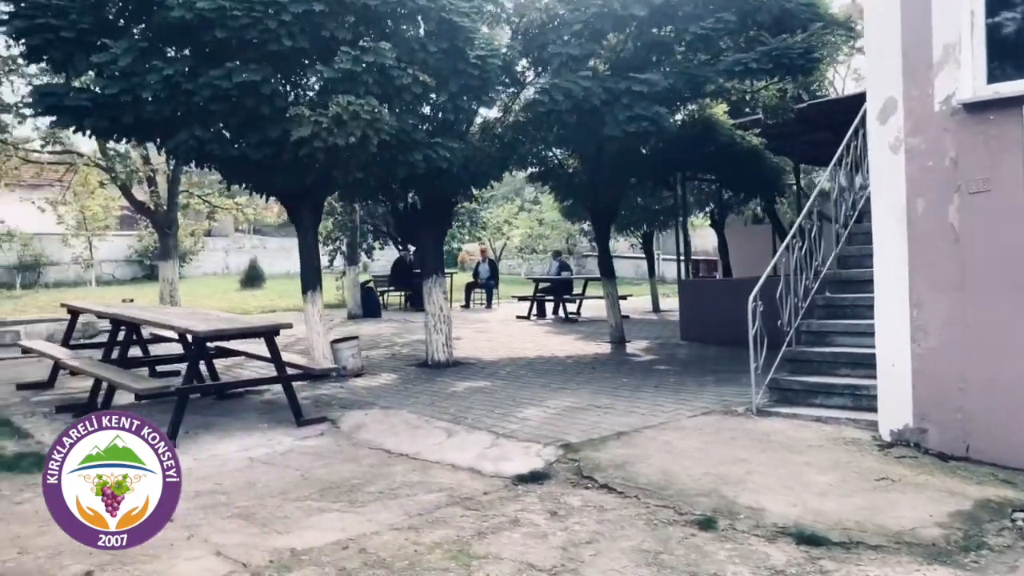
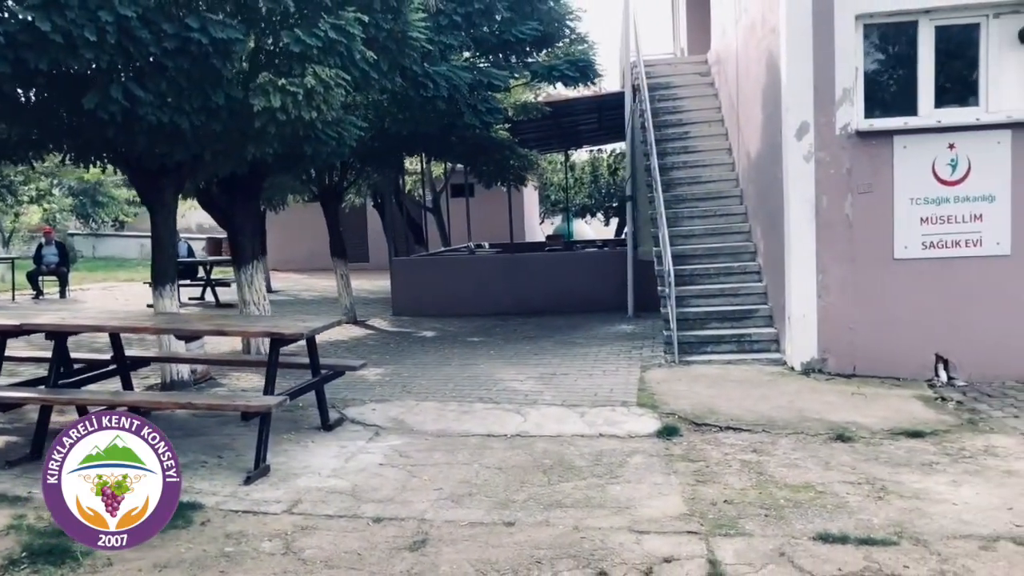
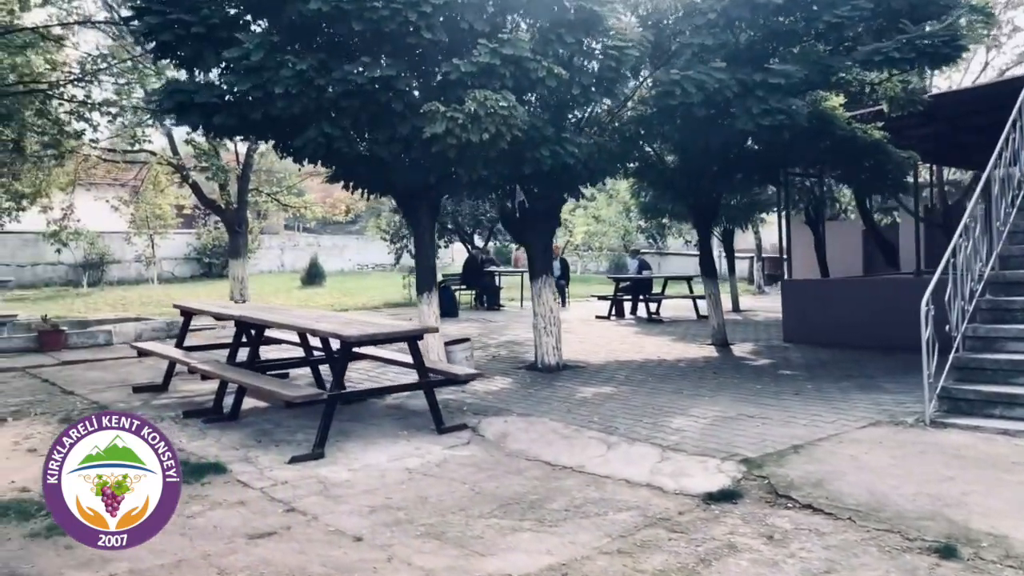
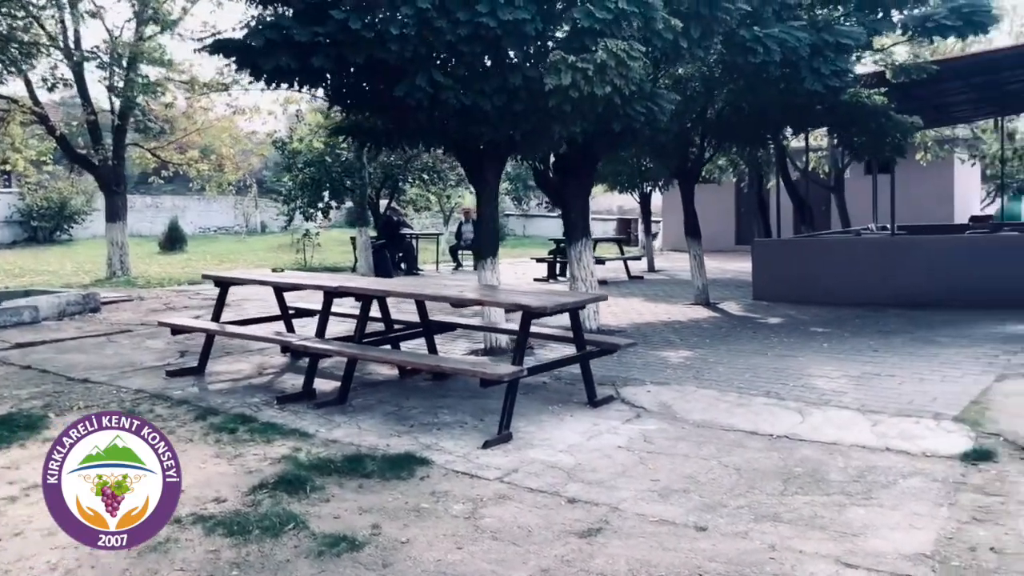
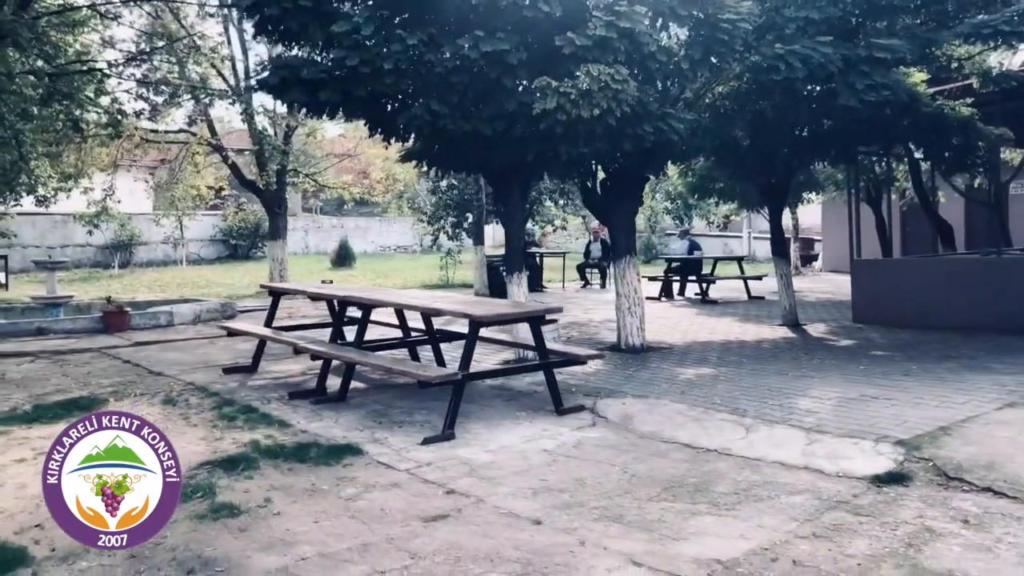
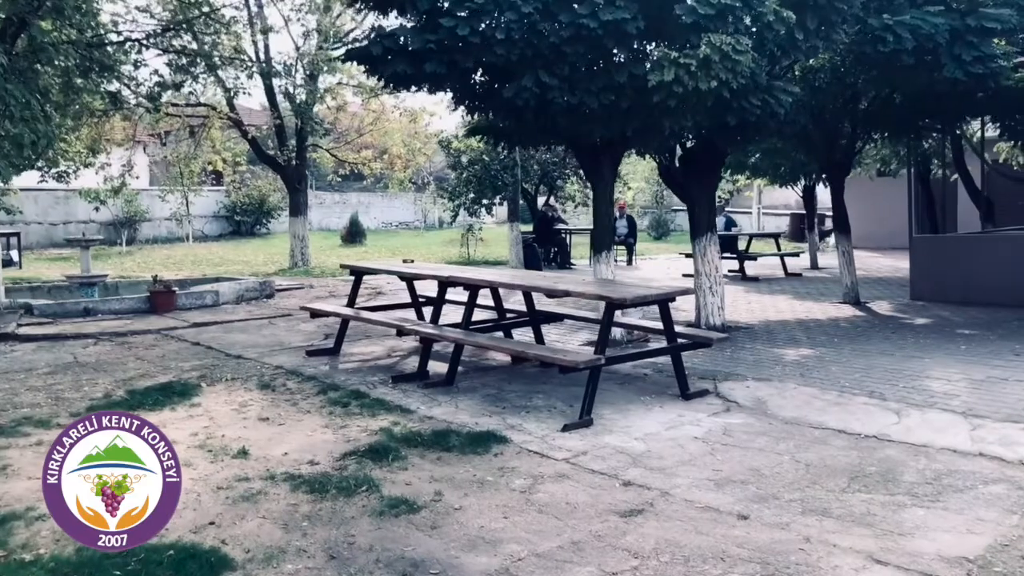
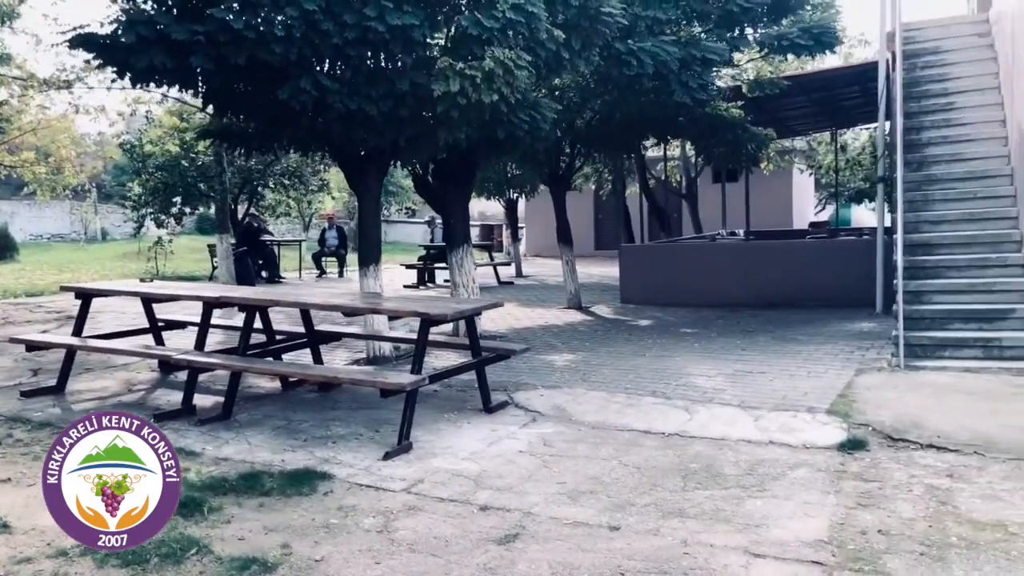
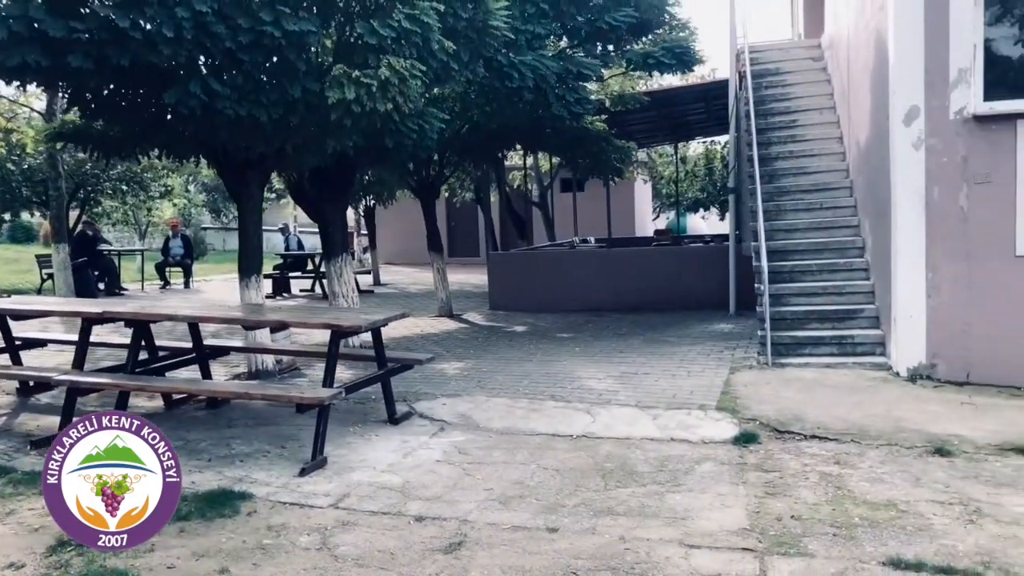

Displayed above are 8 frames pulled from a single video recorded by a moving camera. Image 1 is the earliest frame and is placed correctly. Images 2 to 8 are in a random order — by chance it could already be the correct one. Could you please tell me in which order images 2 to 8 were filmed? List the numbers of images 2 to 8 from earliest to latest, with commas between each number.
3, 5, 6, 4, 7, 8, 2
